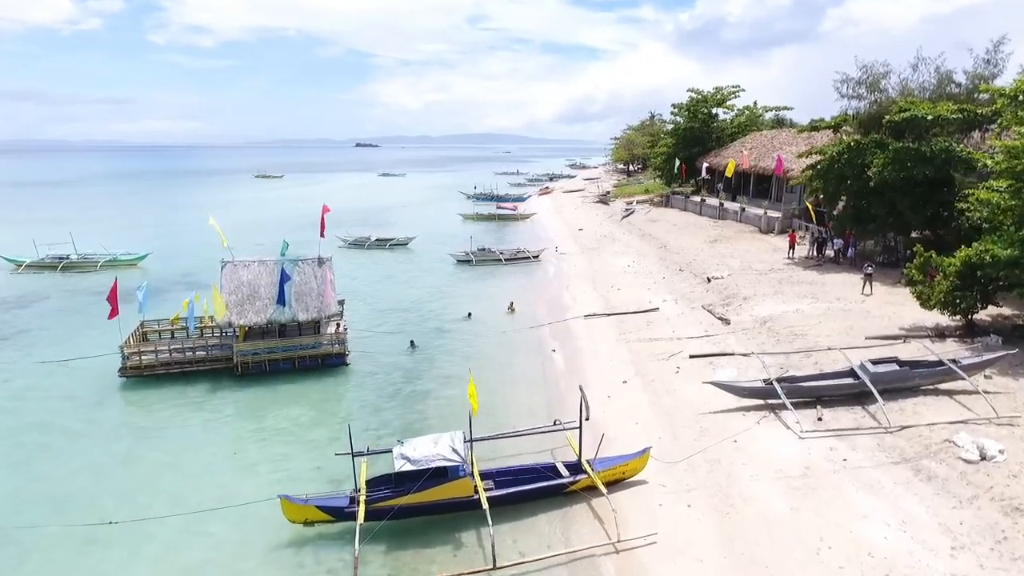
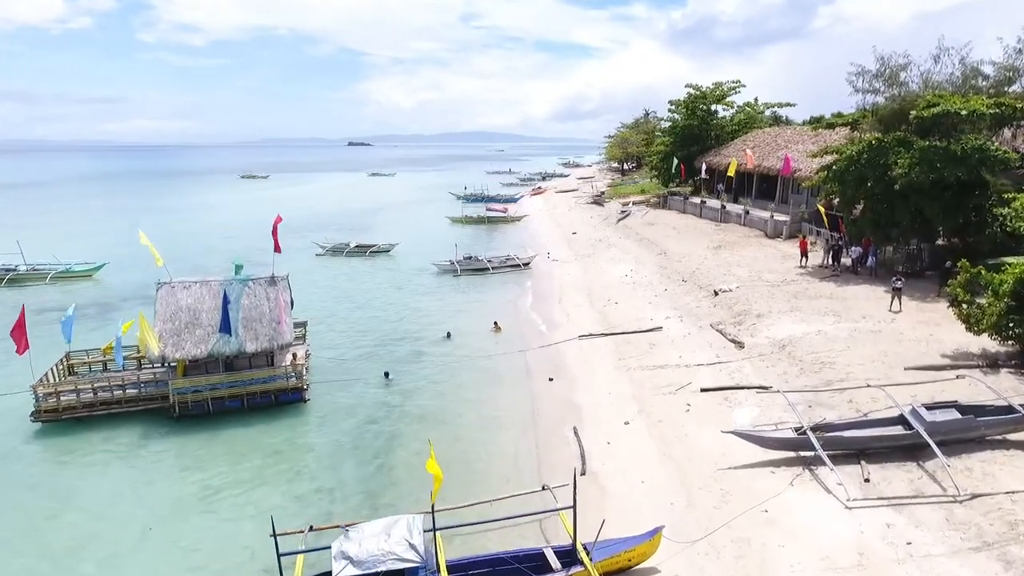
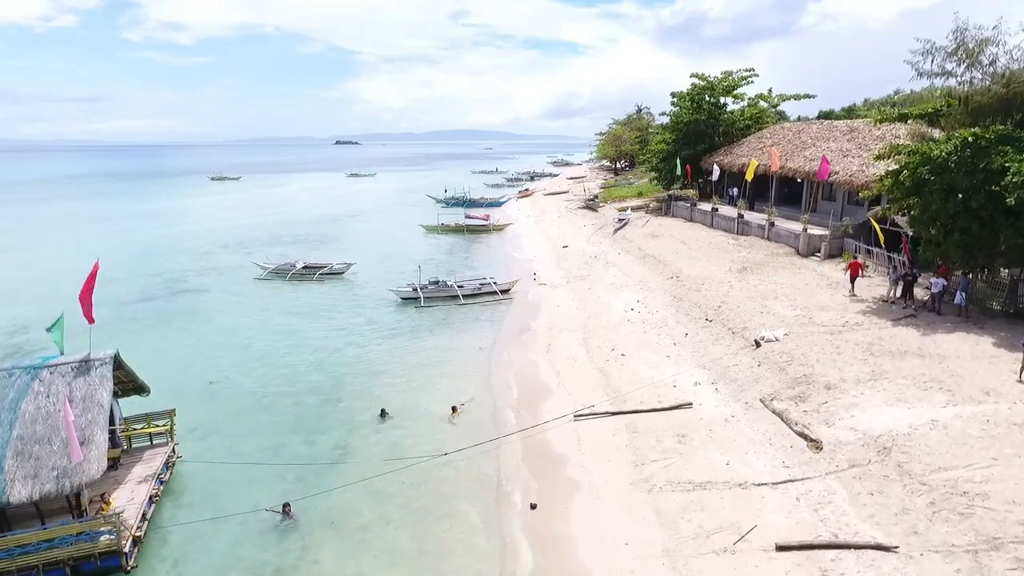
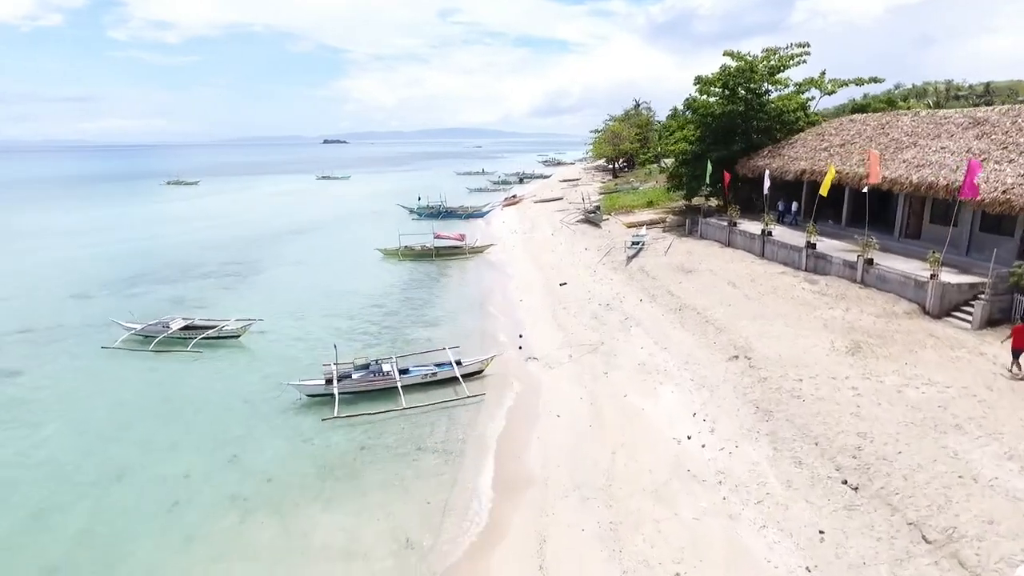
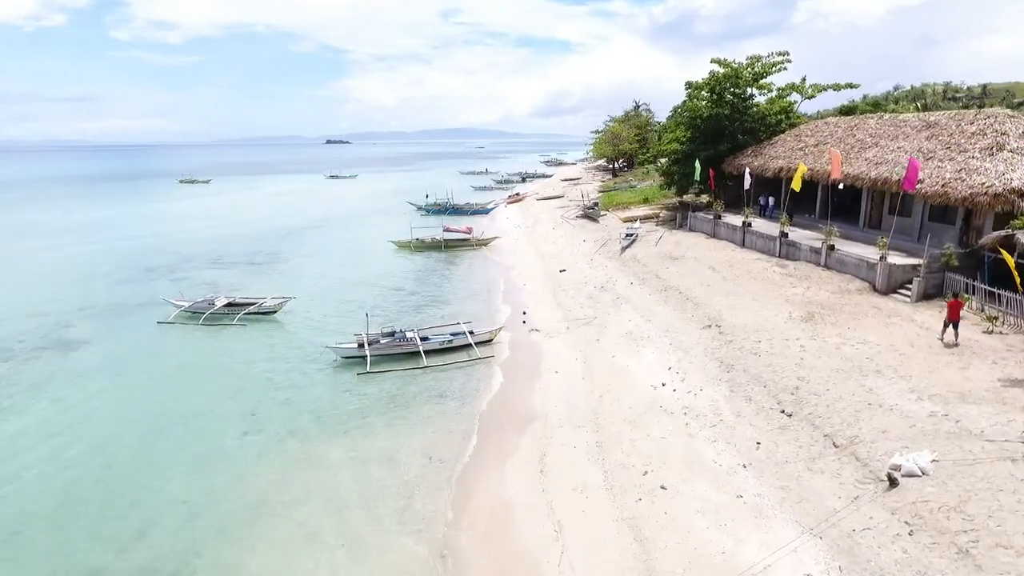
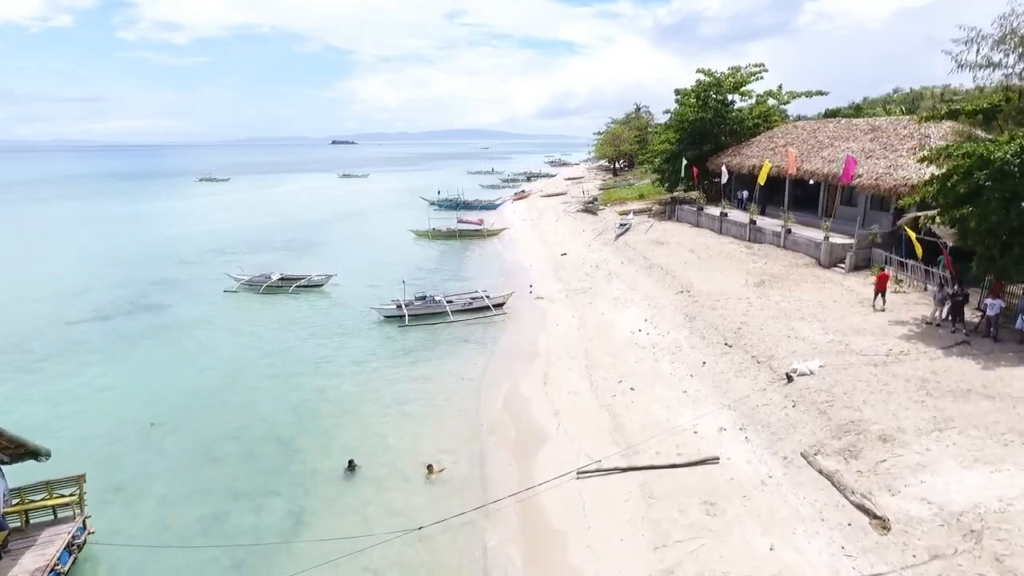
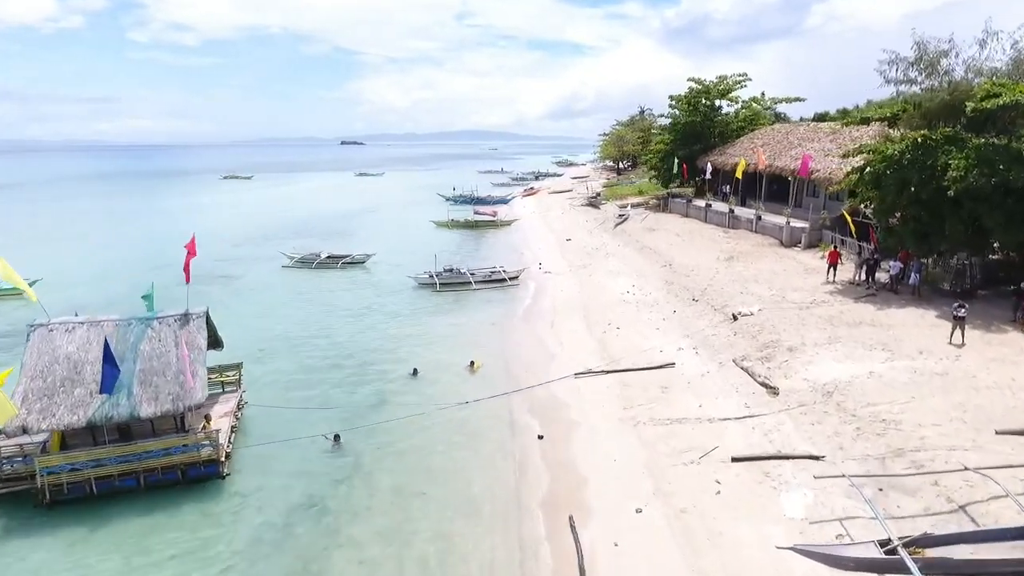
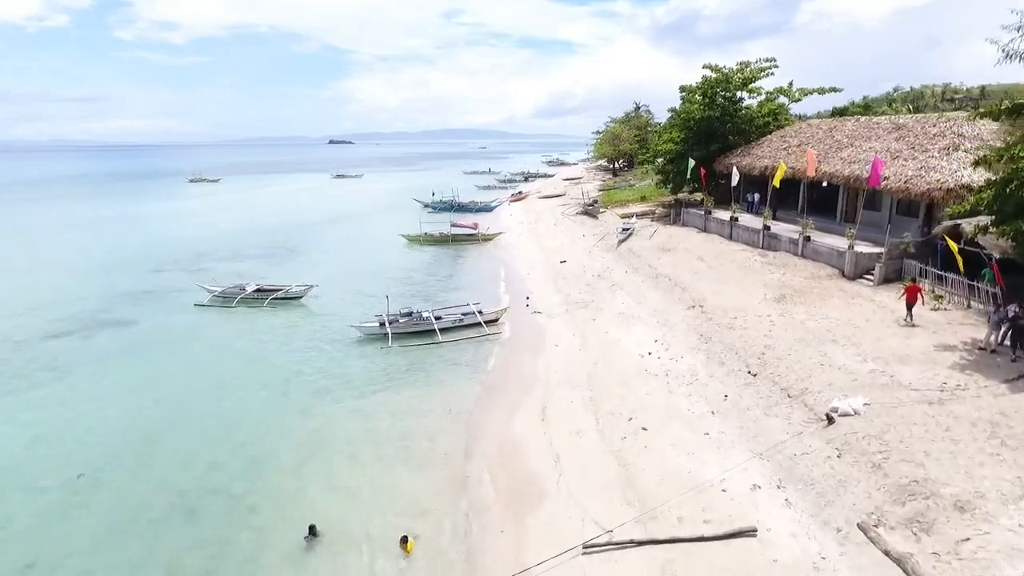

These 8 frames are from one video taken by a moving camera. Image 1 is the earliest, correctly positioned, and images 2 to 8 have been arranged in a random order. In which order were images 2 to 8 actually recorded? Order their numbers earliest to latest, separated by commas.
2, 7, 3, 6, 8, 5, 4
